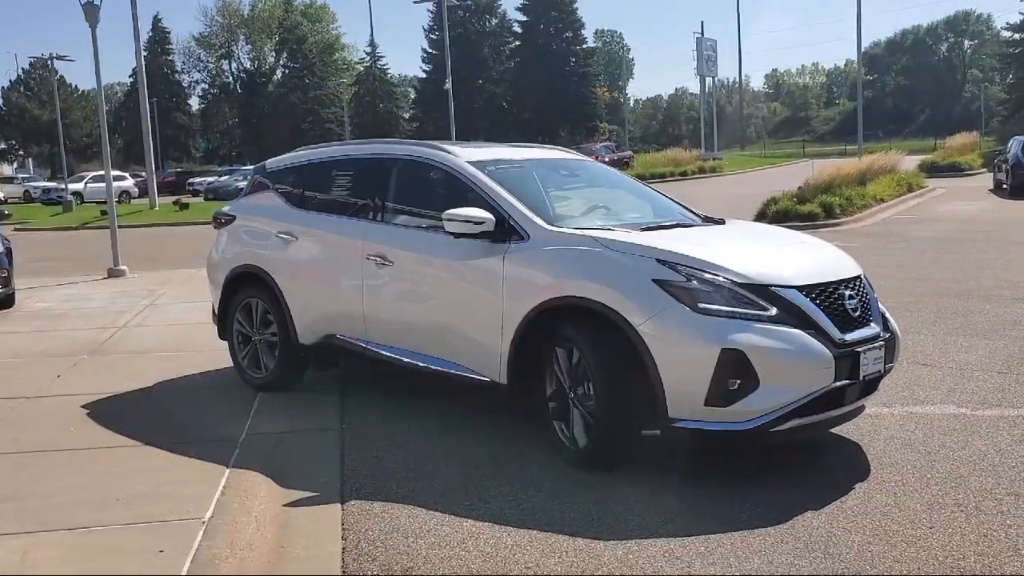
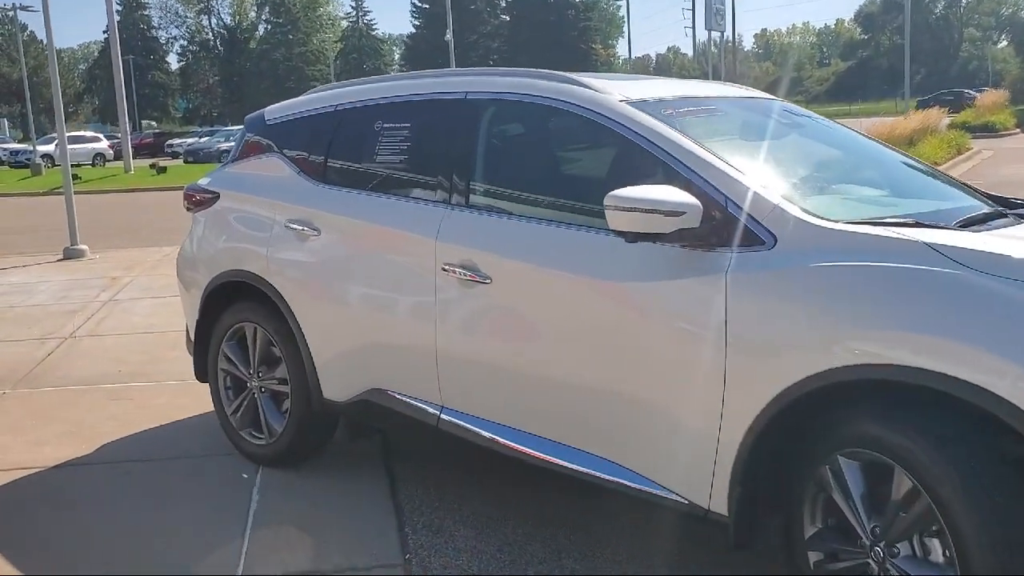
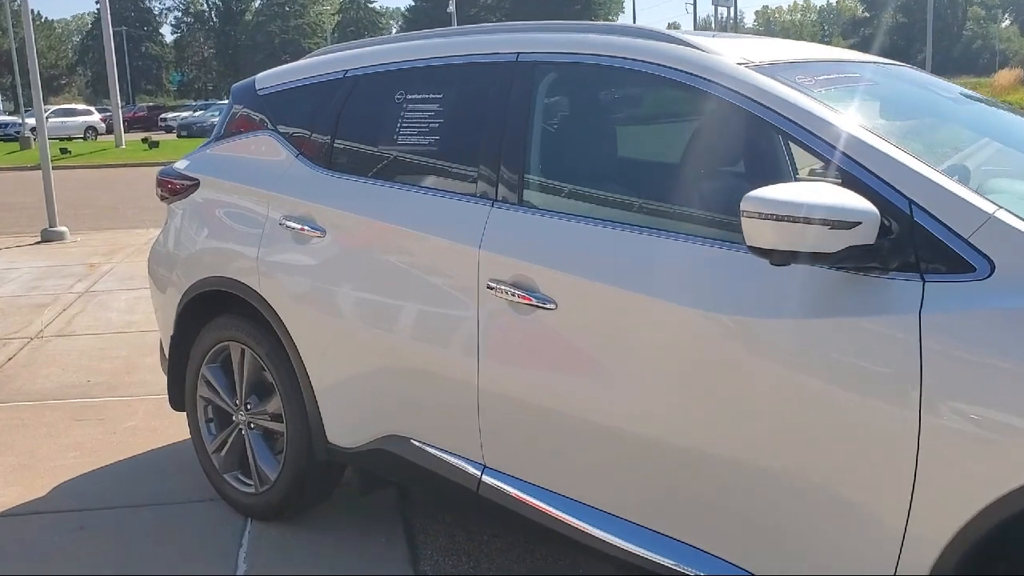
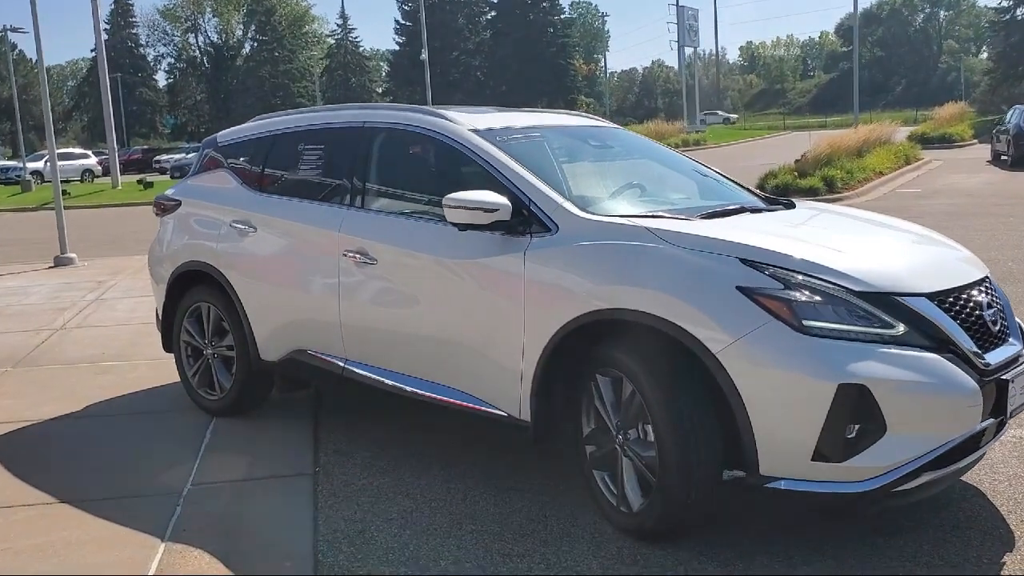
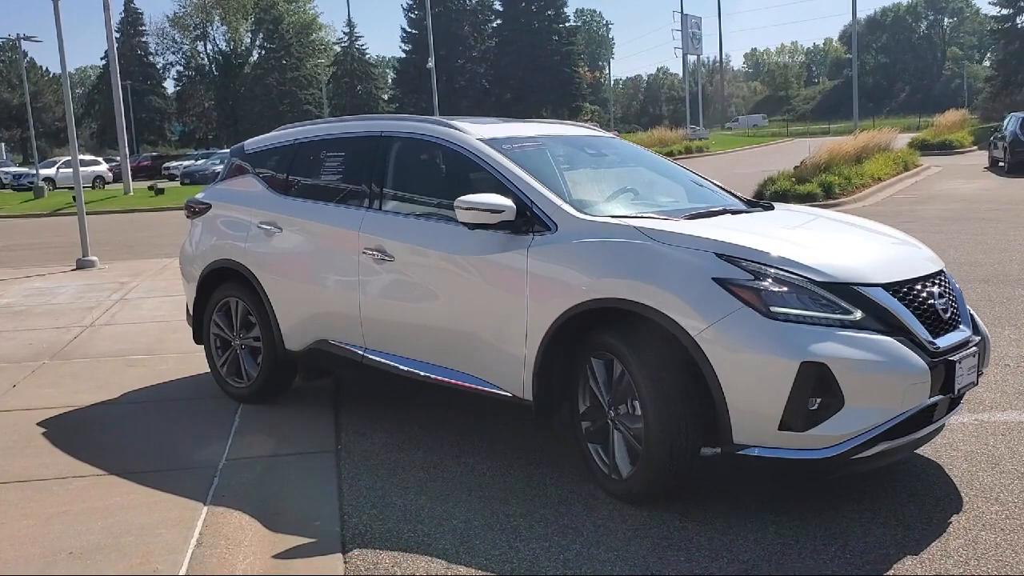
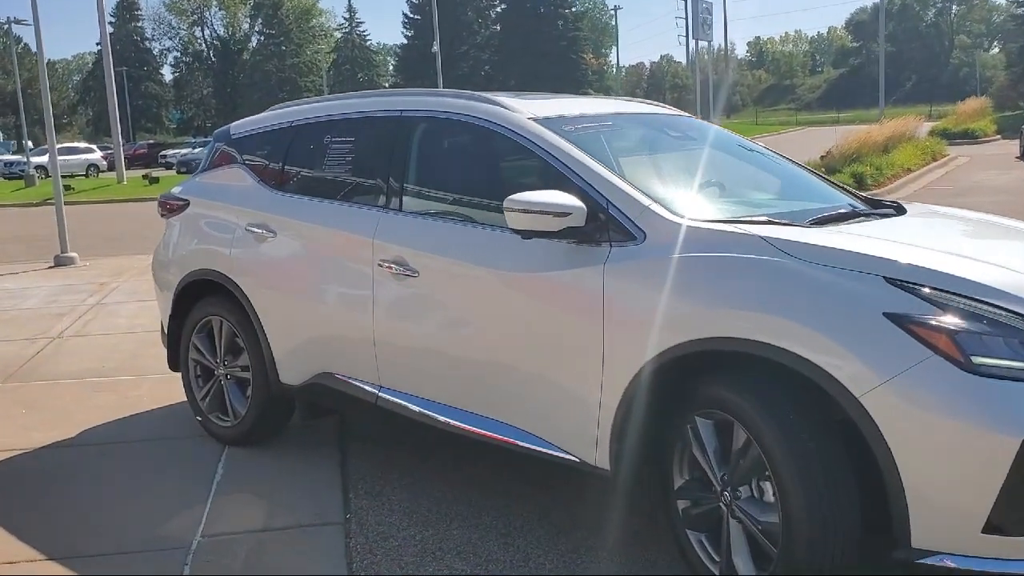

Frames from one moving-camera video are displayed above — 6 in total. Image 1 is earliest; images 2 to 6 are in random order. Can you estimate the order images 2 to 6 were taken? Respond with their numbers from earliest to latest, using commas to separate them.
5, 4, 6, 2, 3
